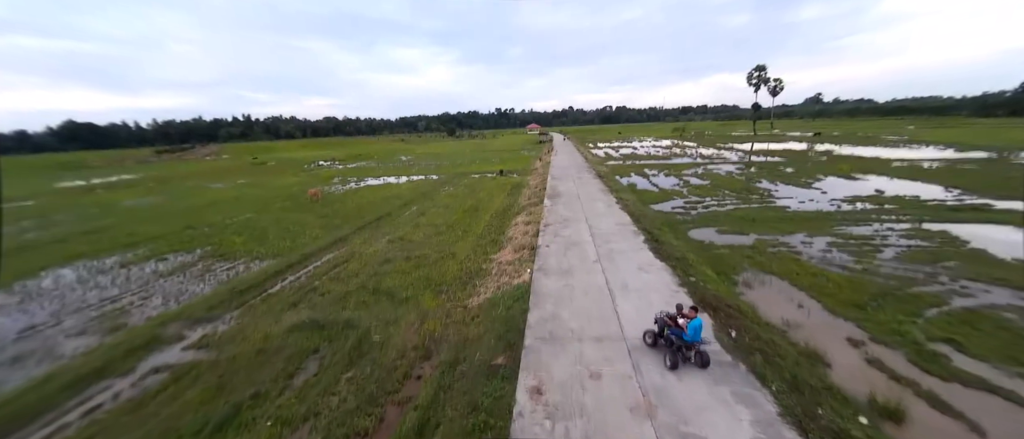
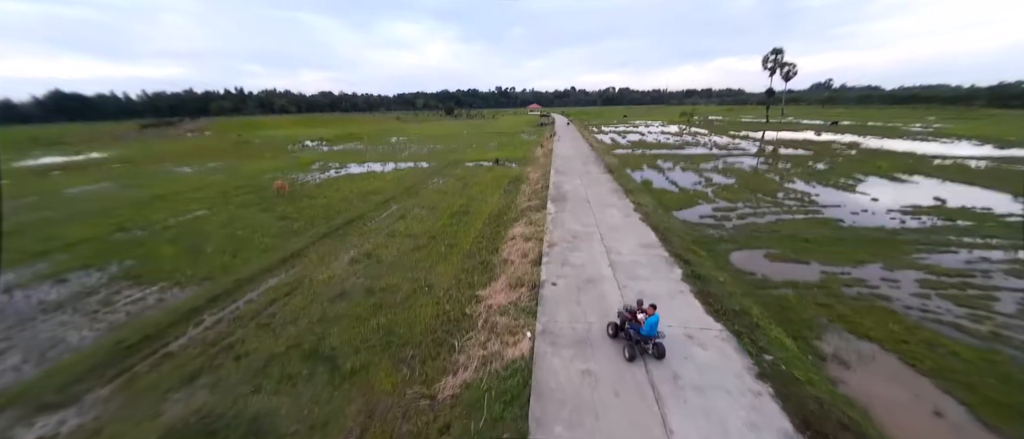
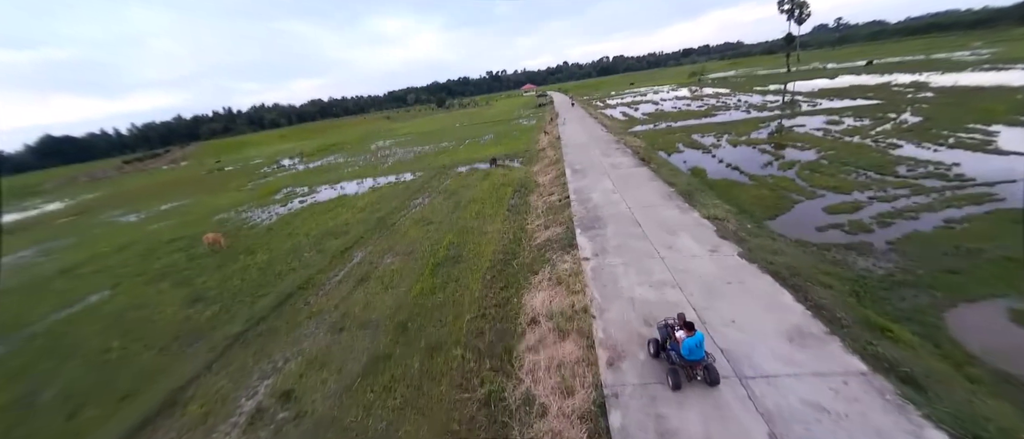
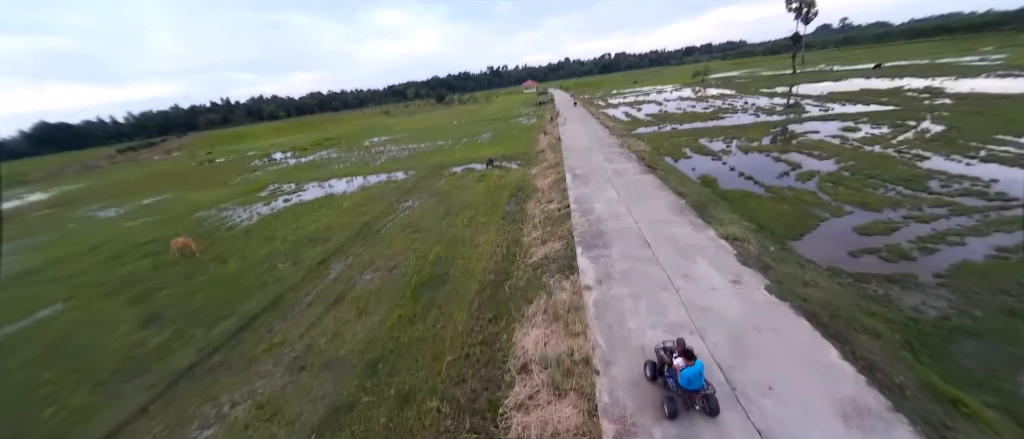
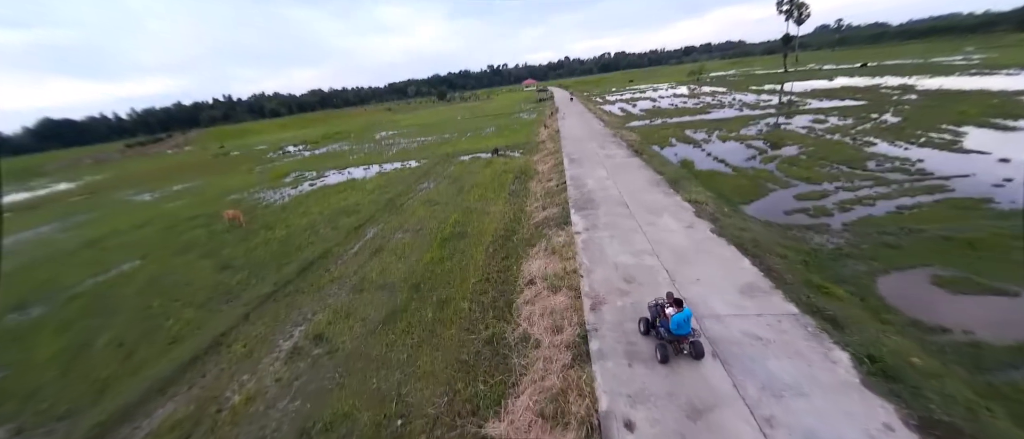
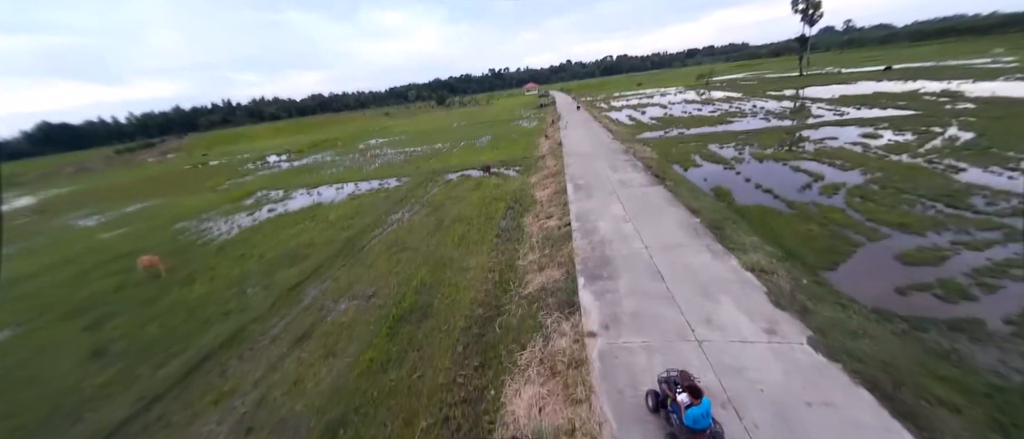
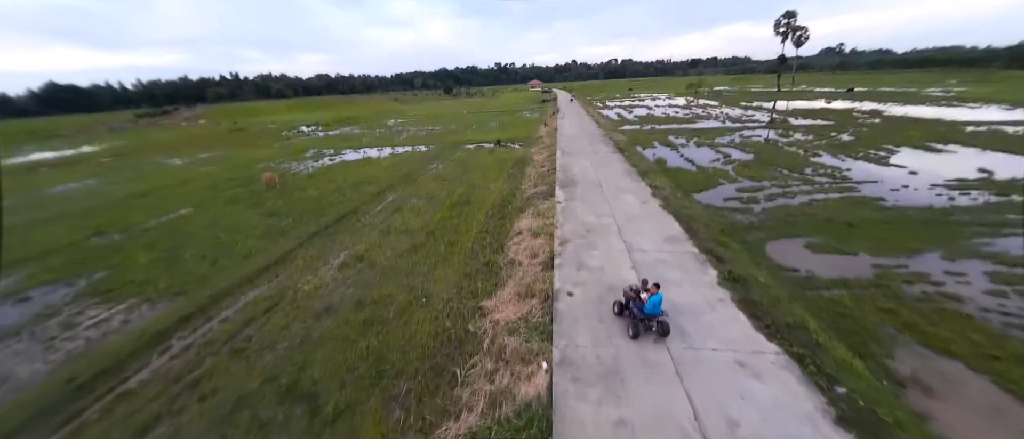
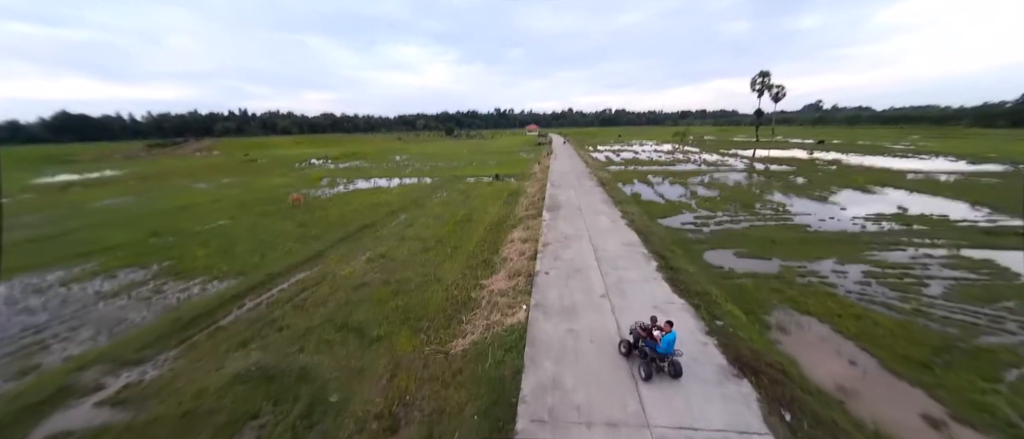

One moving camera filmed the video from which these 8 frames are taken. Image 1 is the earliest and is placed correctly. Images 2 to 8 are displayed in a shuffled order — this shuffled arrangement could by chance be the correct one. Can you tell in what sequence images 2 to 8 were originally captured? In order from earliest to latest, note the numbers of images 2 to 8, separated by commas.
8, 2, 7, 5, 3, 4, 6
